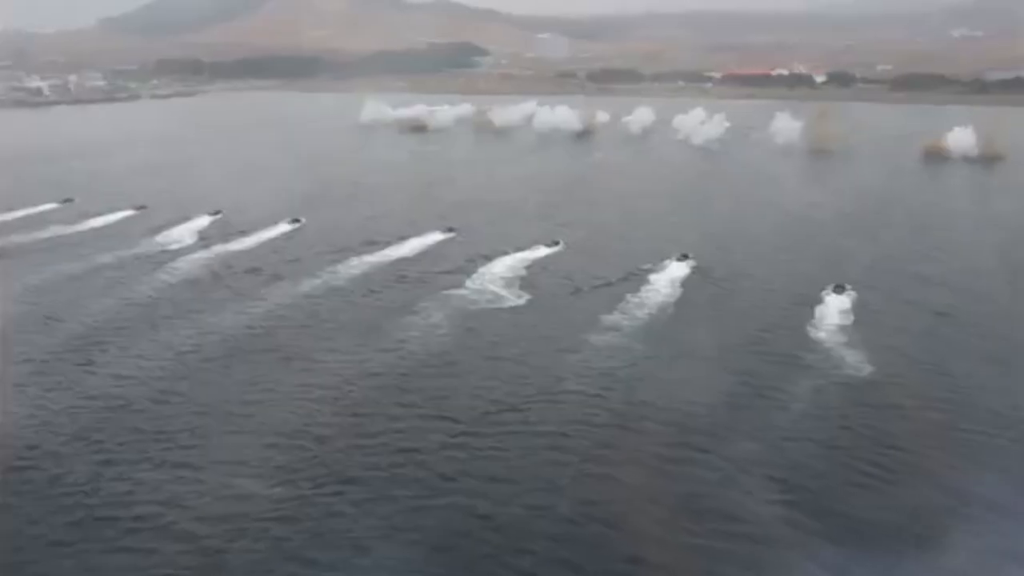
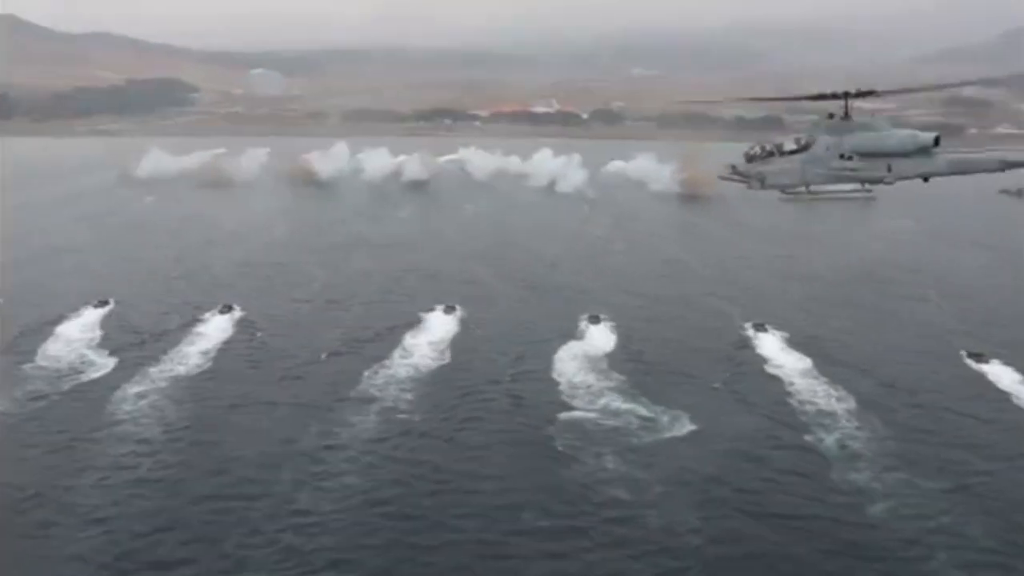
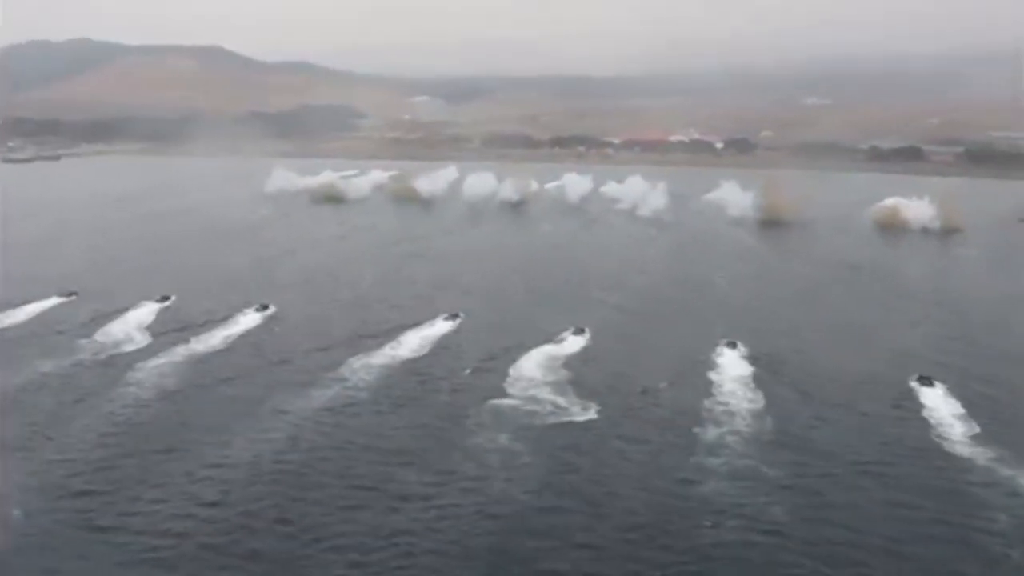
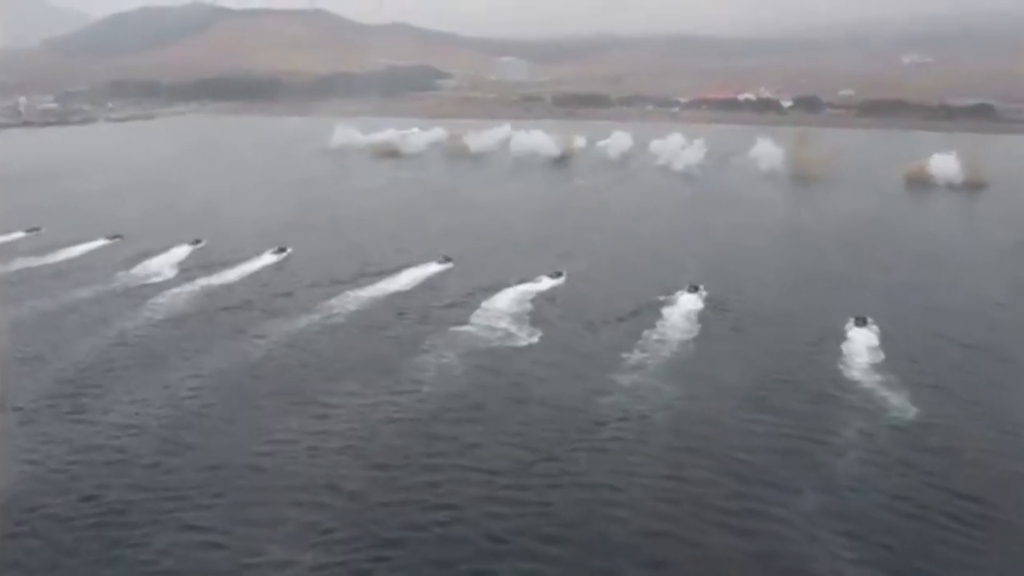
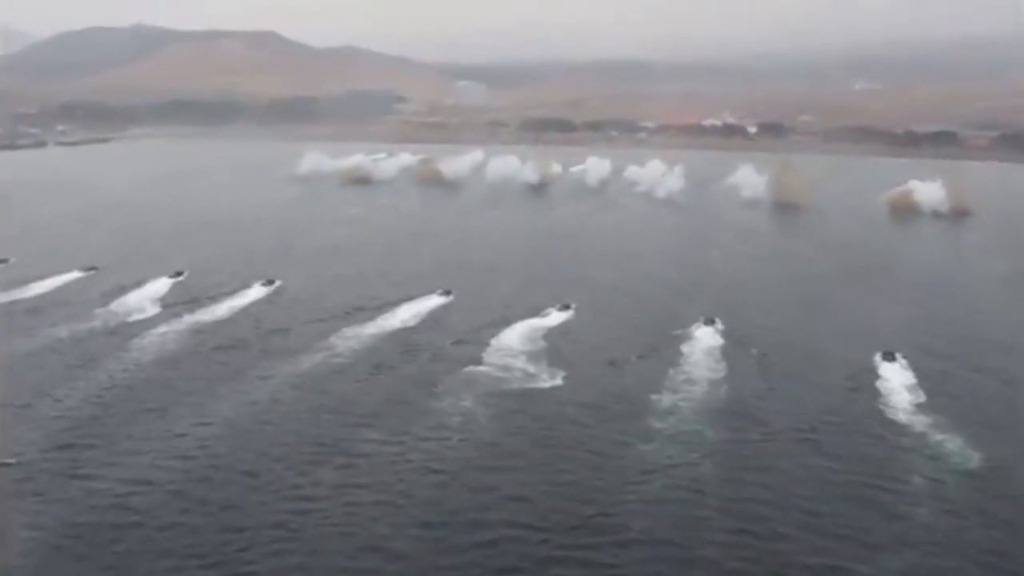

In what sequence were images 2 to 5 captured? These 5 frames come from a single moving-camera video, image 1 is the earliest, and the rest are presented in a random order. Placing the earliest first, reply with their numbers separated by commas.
4, 5, 3, 2
